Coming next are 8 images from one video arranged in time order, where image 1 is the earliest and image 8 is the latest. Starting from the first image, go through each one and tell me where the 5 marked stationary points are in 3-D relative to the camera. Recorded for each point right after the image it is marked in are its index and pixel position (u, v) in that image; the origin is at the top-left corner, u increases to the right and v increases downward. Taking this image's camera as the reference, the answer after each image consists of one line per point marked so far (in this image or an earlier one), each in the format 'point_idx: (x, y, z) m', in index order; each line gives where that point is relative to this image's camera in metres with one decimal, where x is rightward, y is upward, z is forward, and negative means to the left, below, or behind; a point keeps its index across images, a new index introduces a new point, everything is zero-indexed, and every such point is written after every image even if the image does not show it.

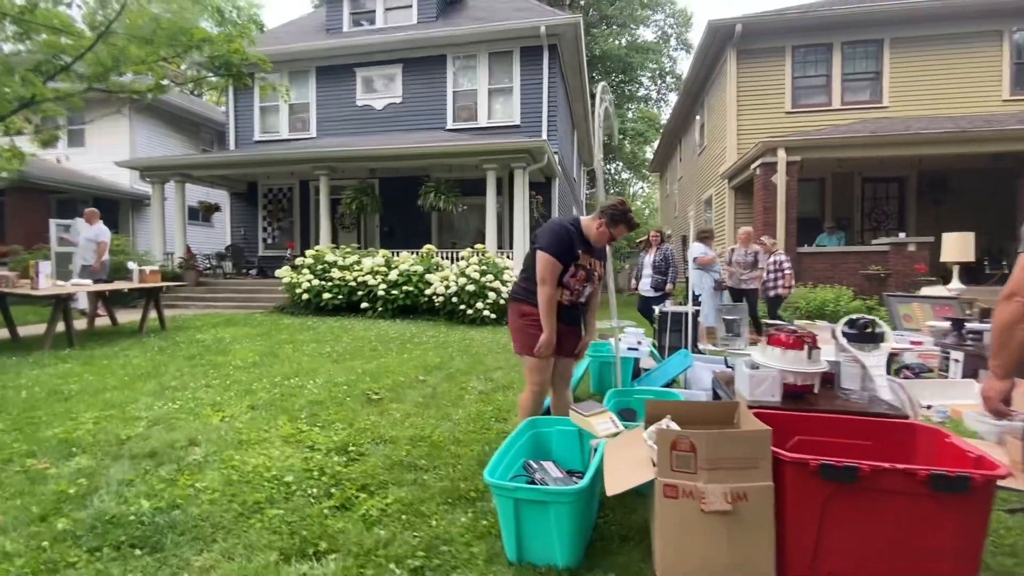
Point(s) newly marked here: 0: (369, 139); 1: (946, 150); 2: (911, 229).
0: (-3.7, +3.8, +12.4) m
1: (+8.1, +2.5, +9.0) m
2: (+8.9, +1.3, +10.9) m
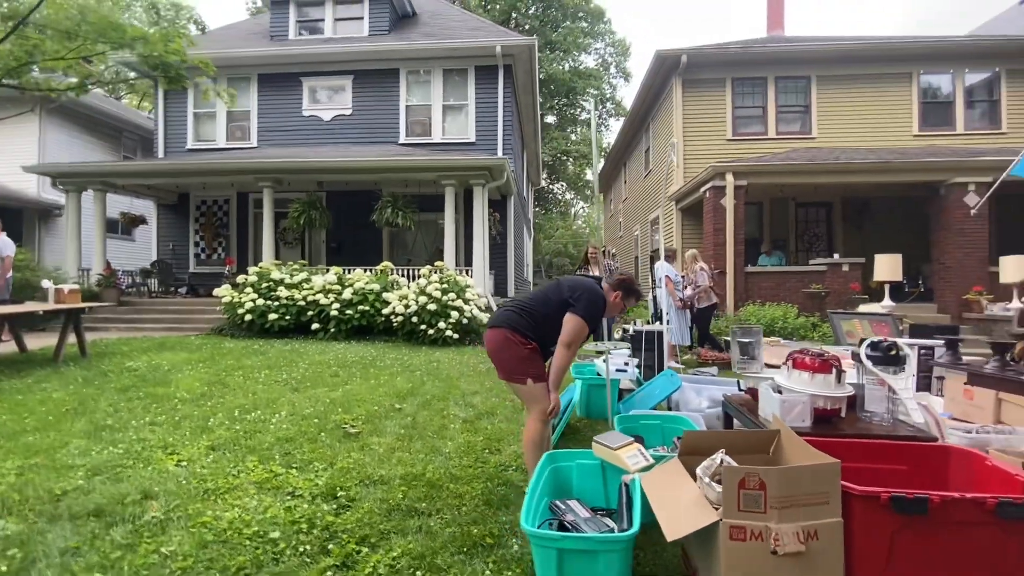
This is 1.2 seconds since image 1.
0: (-4.8, +3.3, +11.8) m
1: (+7.3, +2.2, +9.8) m
2: (+7.9, +0.9, +11.8) m
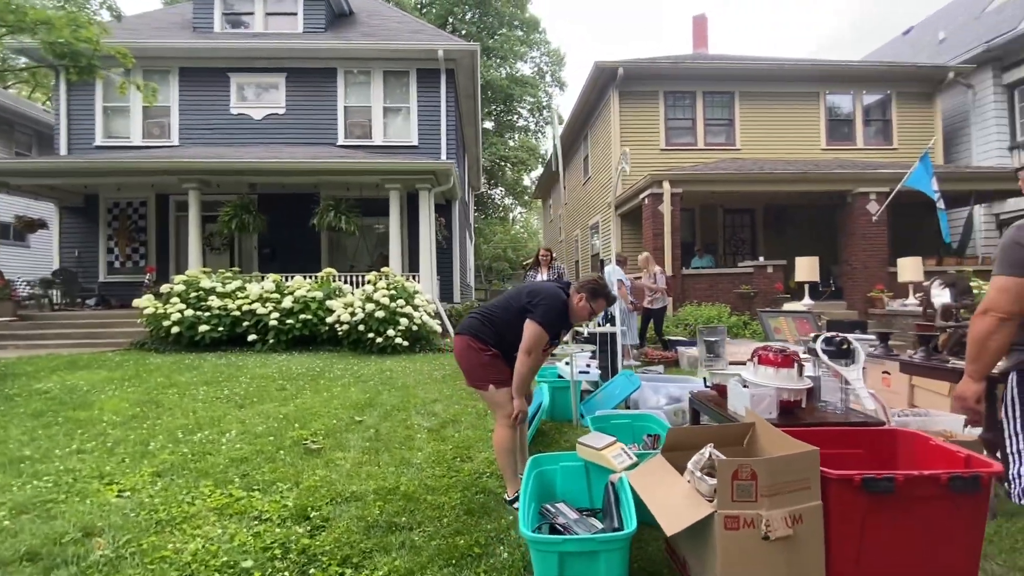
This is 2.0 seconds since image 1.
0: (-6.1, +3.1, +11.1) m
1: (+6.1, +2.2, +10.7) m
2: (+6.5, +0.9, +12.8) m
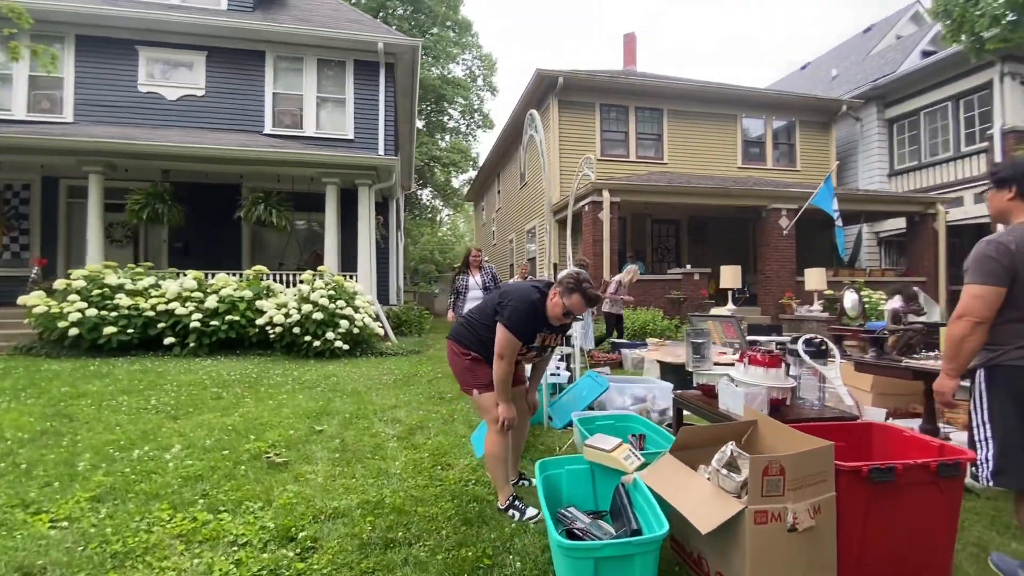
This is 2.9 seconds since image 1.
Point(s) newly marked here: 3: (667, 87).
0: (-7.3, +3.2, +10.0) m
1: (+4.8, +2.0, +11.5) m
2: (+4.9, +0.7, +13.6) m
3: (+4.3, +5.5, +13.3) m
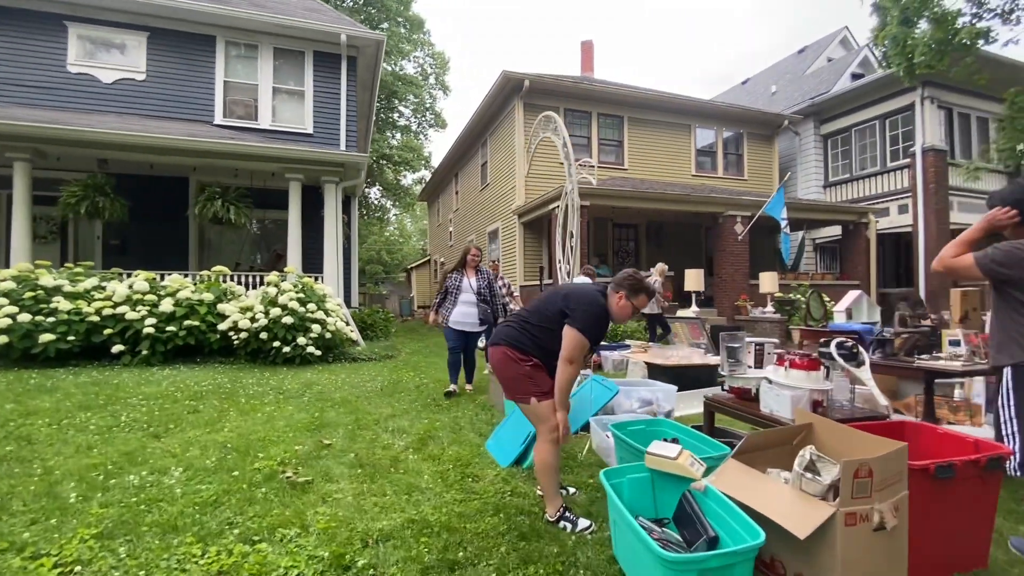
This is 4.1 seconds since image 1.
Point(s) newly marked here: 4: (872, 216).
0: (-7.8, +3.1, +9.1) m
1: (+4.0, +2.0, +12.0) m
2: (+3.8, +0.7, +14.0) m
3: (+3.3, +5.4, +13.7) m
4: (+10.3, +2.0, +13.9) m
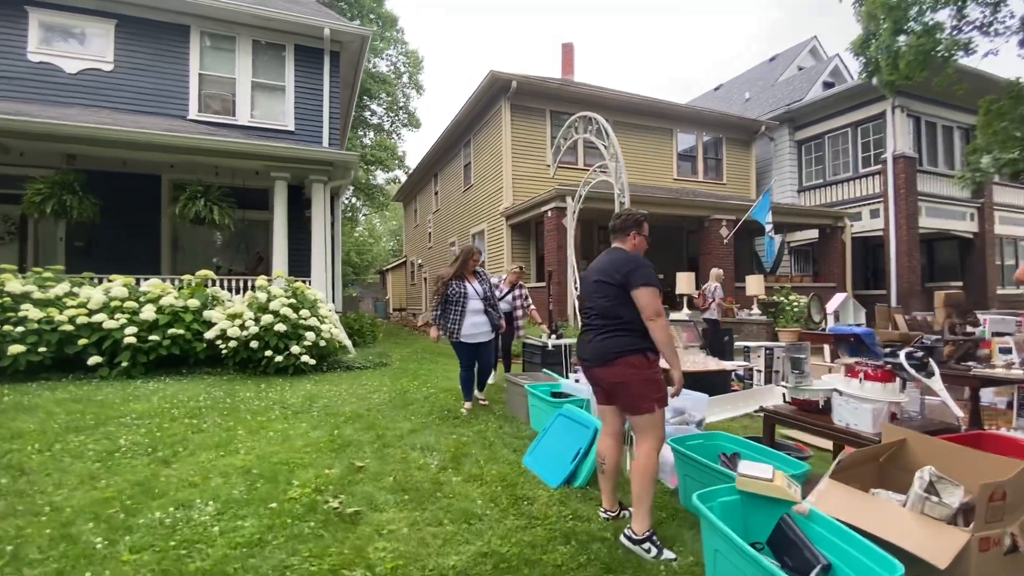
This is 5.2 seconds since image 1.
0: (-7.9, +3.1, +8.4) m
1: (+3.7, +1.9, +12.1) m
2: (+3.4, +0.6, +14.1) m
3: (+2.9, +5.4, +13.7) m
4: (+9.9, +2.0, +14.4) m
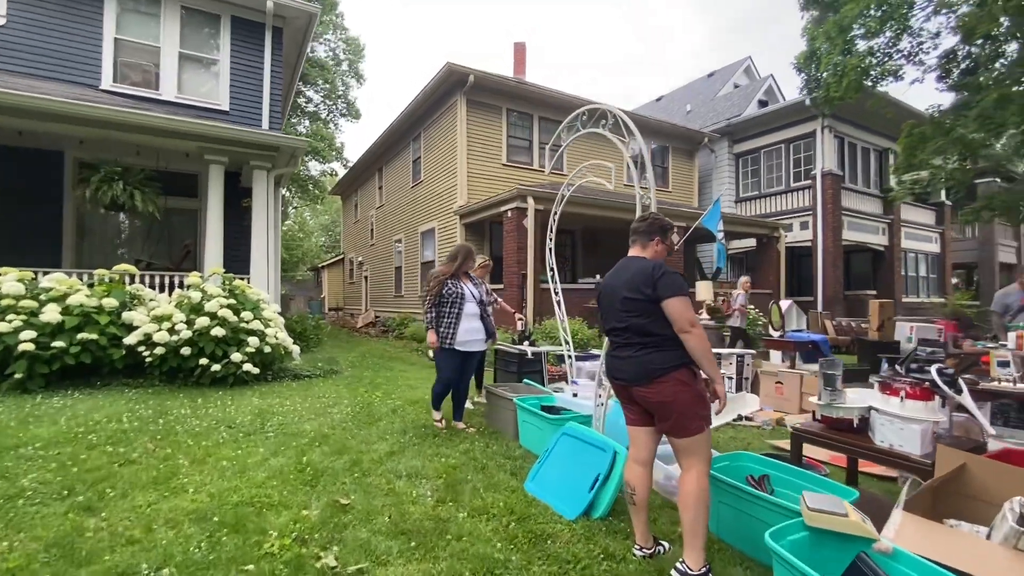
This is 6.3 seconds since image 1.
0: (-8.4, +3.2, +6.9) m
1: (+2.6, +1.8, +12.1) m
2: (+2.0, +0.5, +14.1) m
3: (+1.6, +5.3, +13.7) m
4: (+8.4, +1.8, +15.3) m
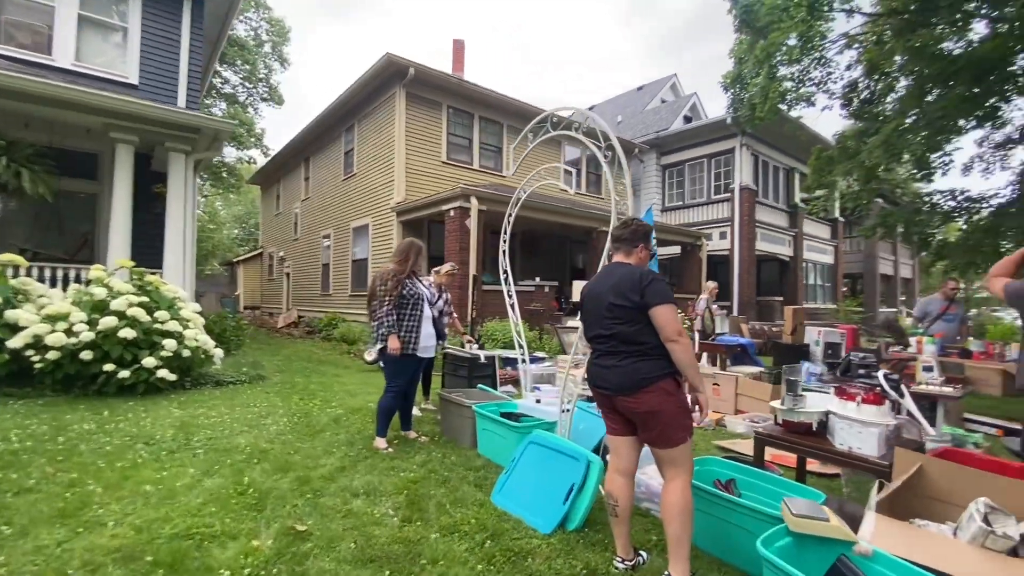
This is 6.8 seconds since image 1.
0: (-9.0, +3.3, +5.5) m
1: (+1.1, +1.7, +12.3) m
2: (+0.2, +0.4, +14.1) m
3: (-0.1, +5.2, +13.7) m
4: (+6.4, +1.6, +16.2) m
